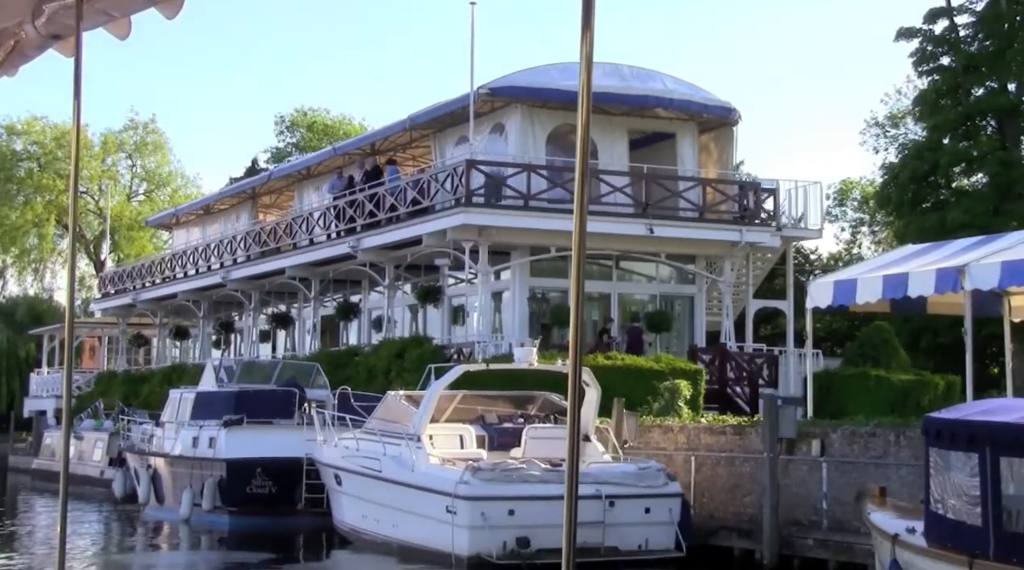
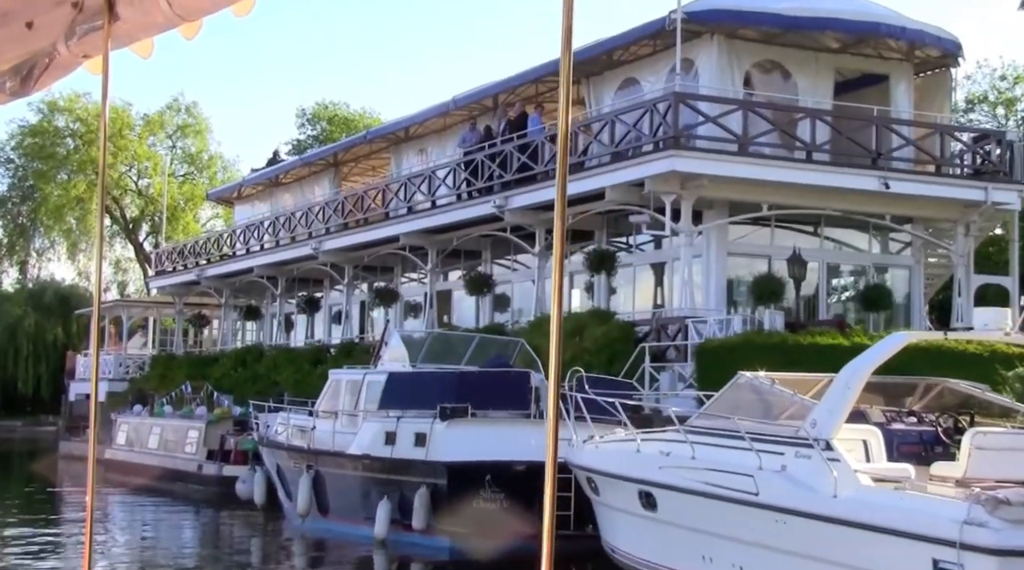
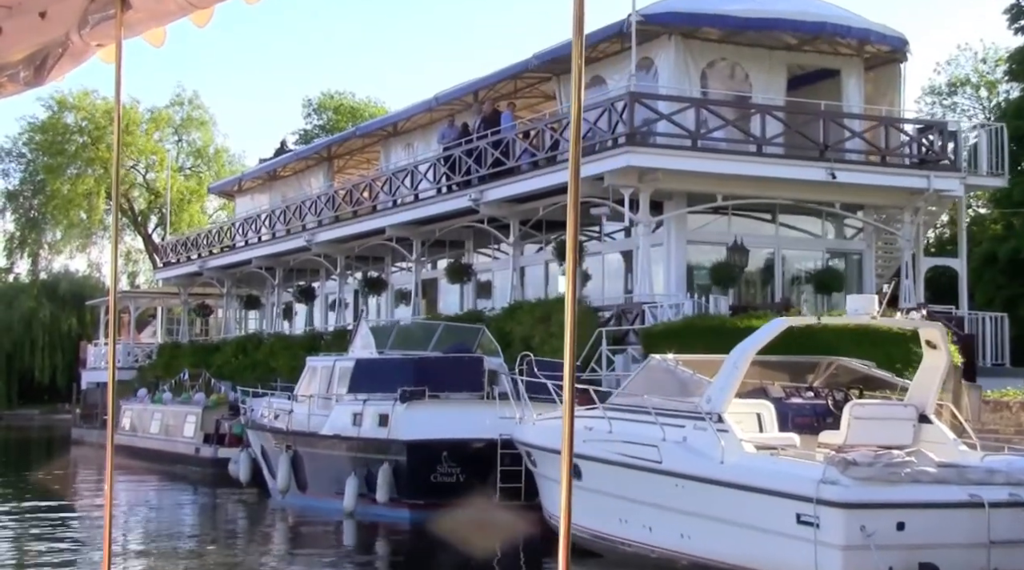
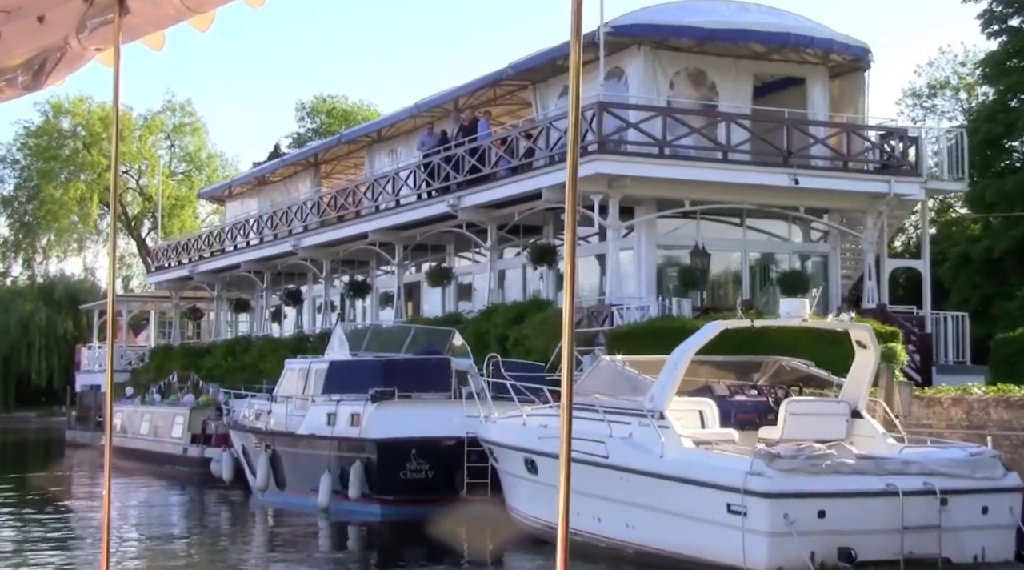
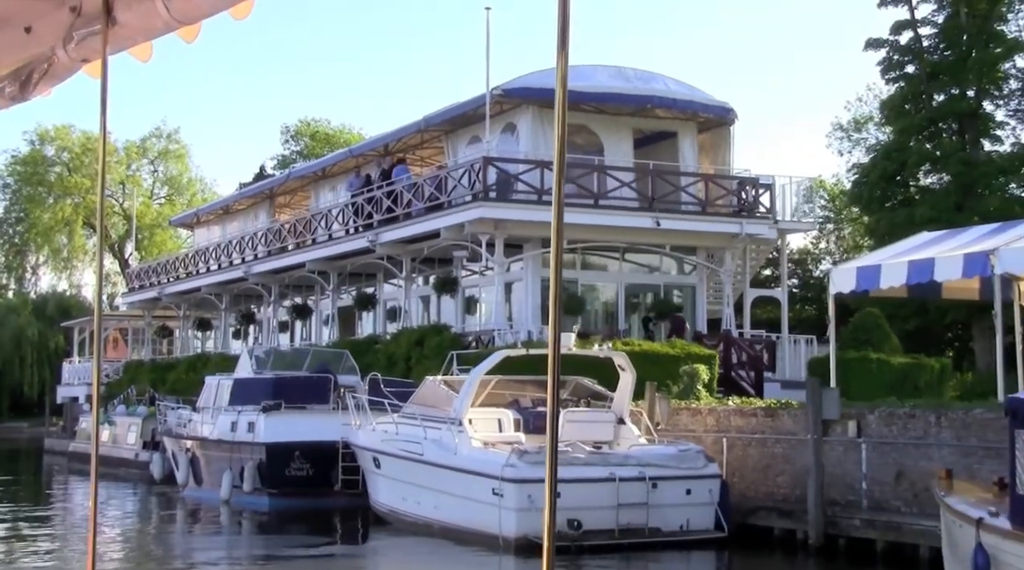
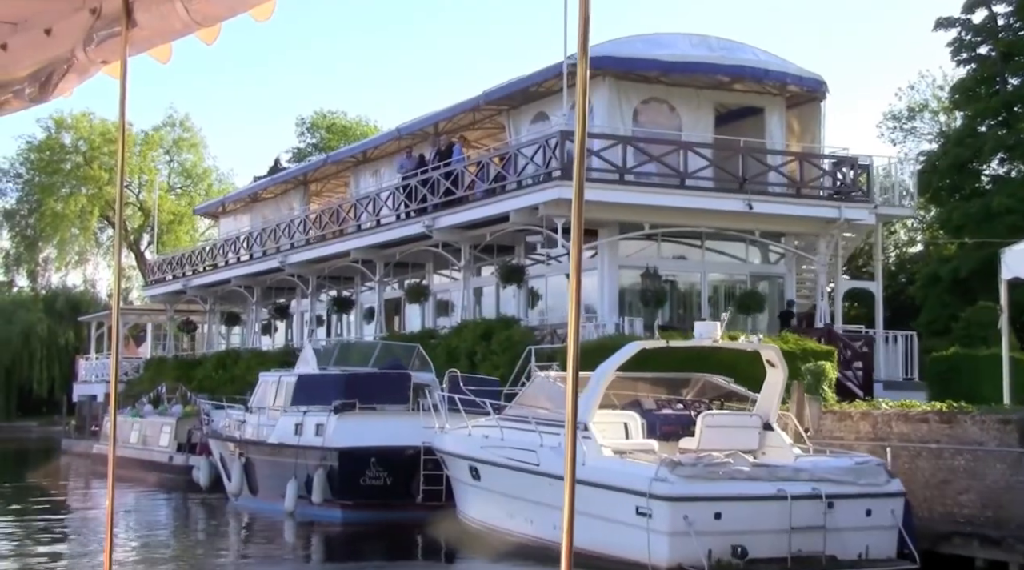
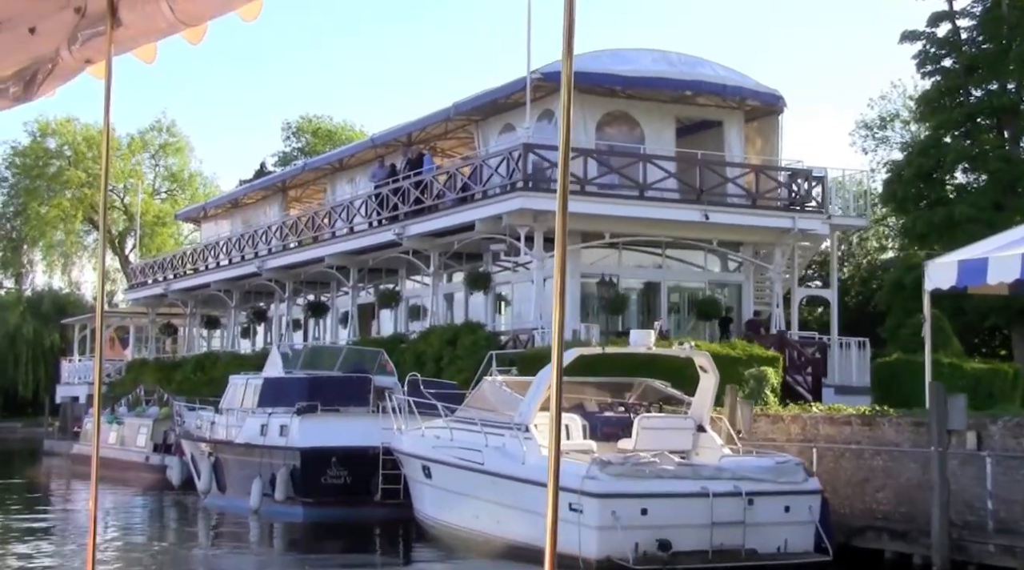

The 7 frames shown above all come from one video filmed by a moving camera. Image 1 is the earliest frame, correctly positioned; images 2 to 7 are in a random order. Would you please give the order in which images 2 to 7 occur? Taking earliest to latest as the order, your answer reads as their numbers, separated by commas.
5, 7, 6, 4, 3, 2
